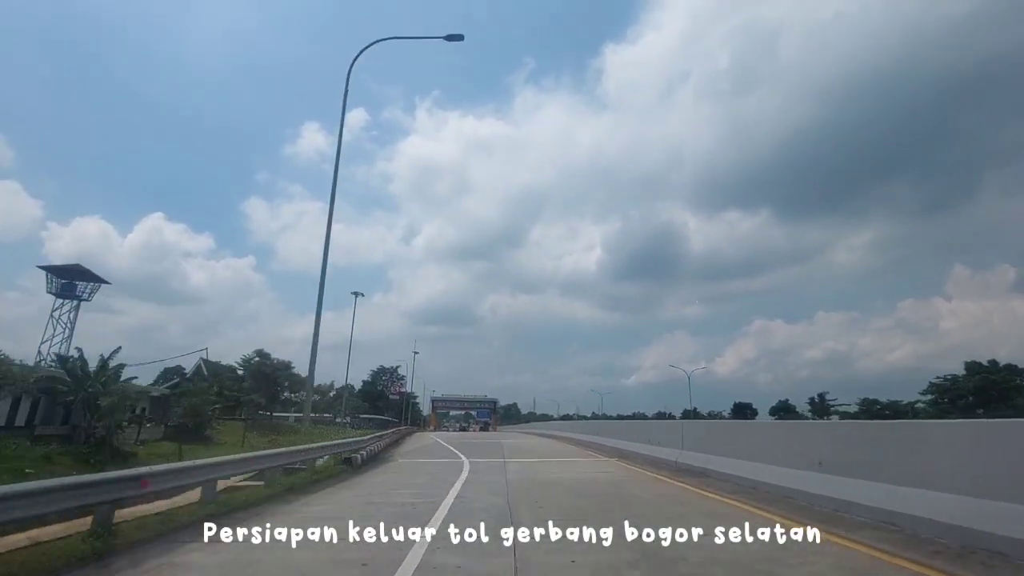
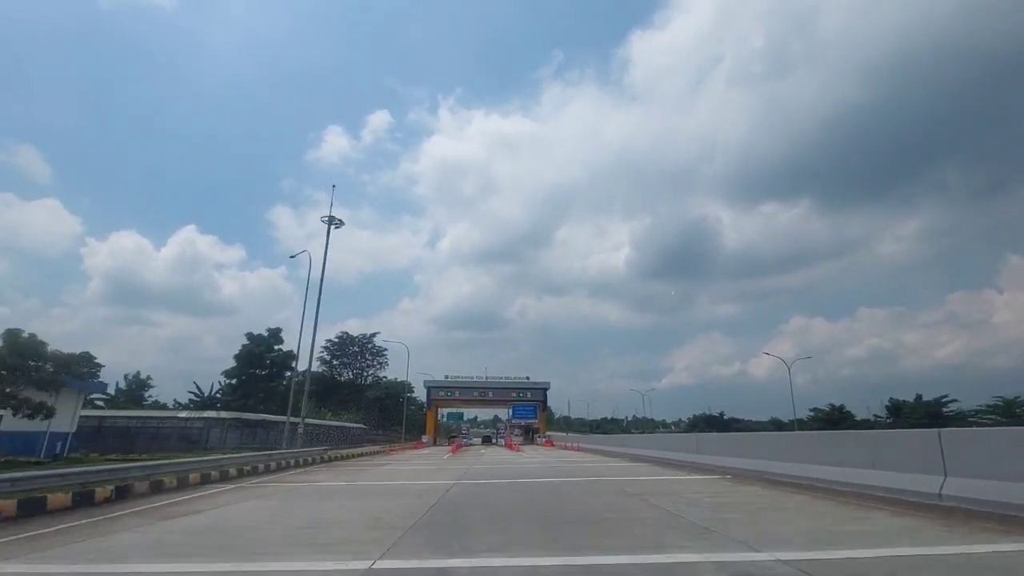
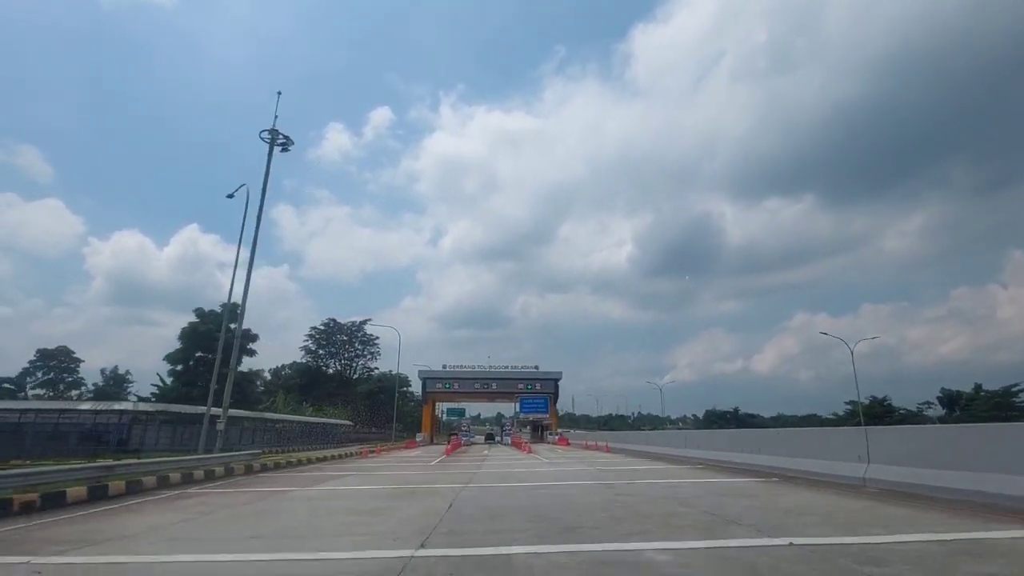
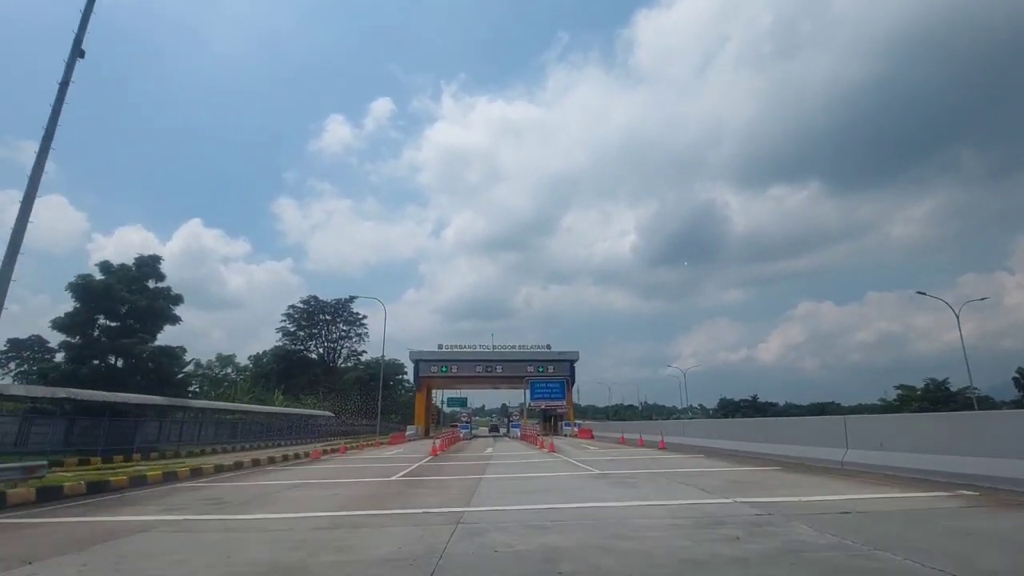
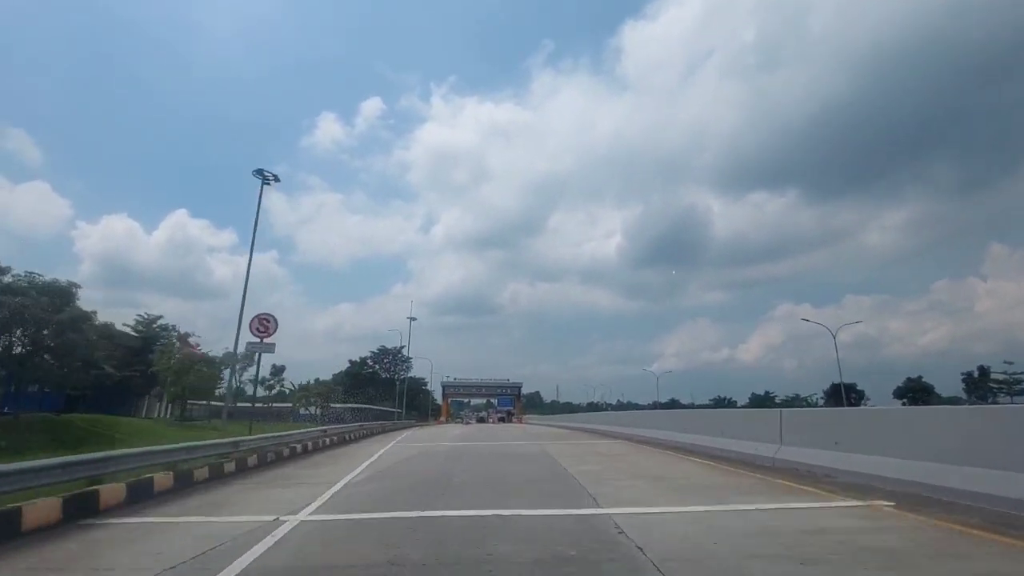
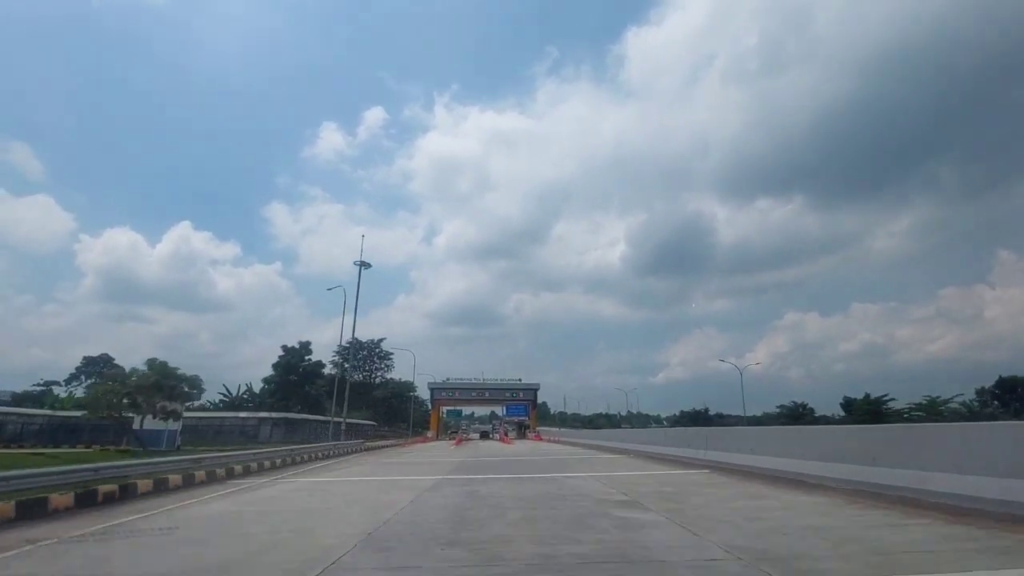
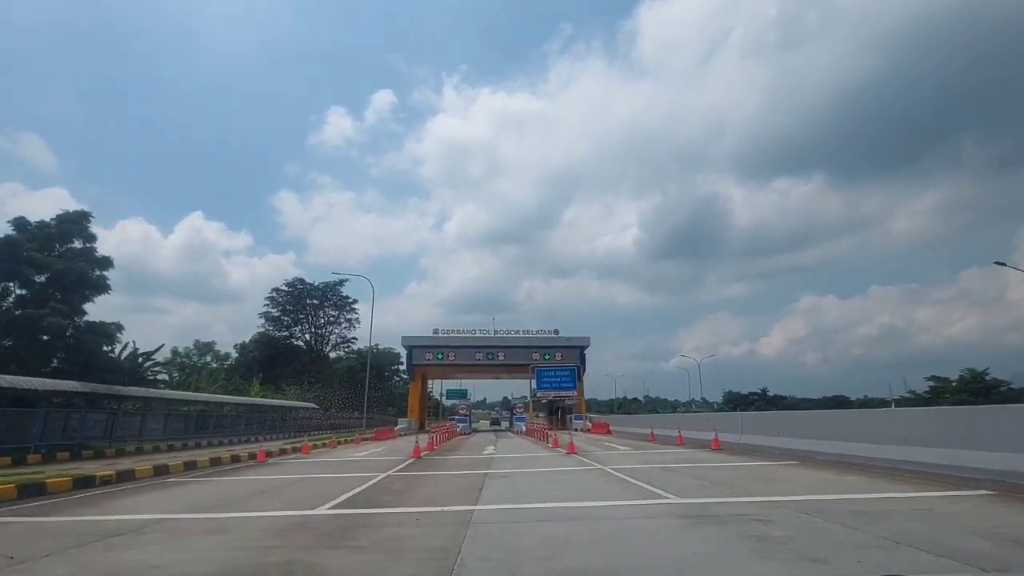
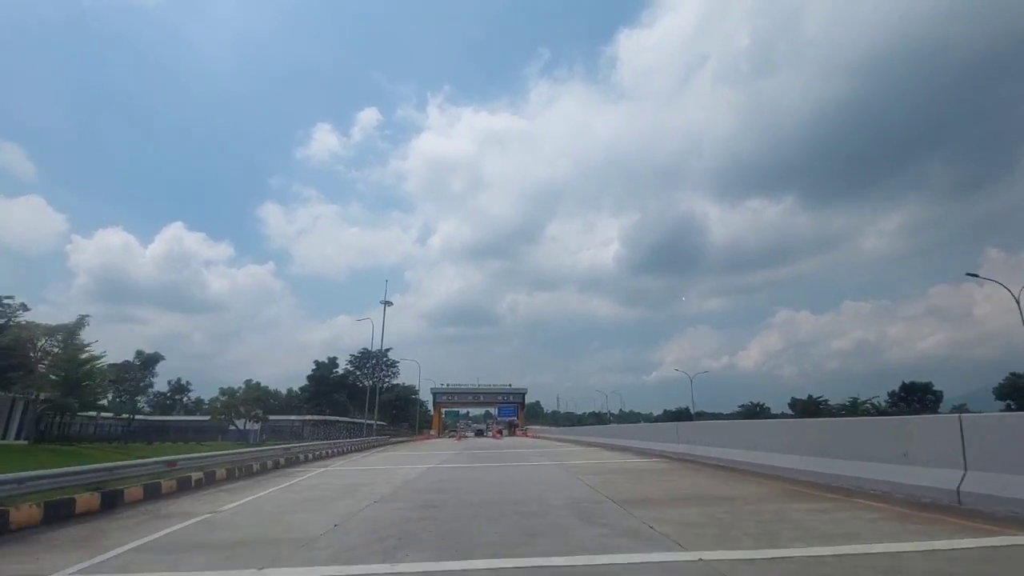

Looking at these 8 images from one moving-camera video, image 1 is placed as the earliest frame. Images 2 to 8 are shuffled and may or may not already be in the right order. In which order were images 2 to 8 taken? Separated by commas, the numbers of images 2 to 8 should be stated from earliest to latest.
5, 8, 6, 2, 3, 4, 7
